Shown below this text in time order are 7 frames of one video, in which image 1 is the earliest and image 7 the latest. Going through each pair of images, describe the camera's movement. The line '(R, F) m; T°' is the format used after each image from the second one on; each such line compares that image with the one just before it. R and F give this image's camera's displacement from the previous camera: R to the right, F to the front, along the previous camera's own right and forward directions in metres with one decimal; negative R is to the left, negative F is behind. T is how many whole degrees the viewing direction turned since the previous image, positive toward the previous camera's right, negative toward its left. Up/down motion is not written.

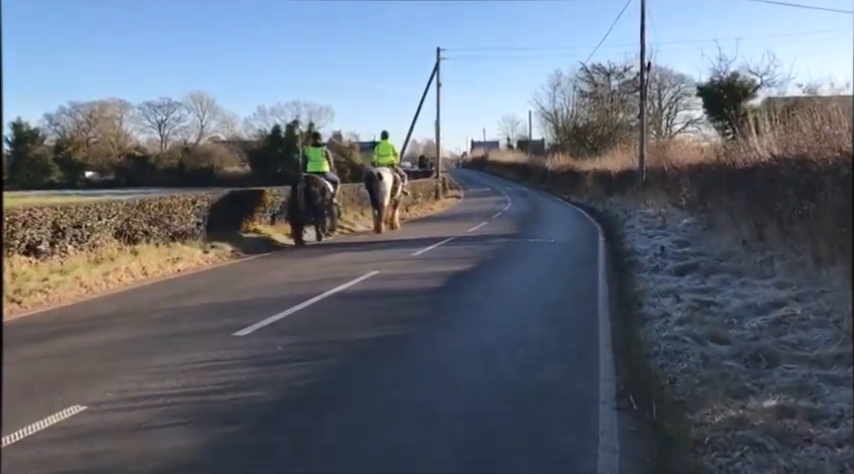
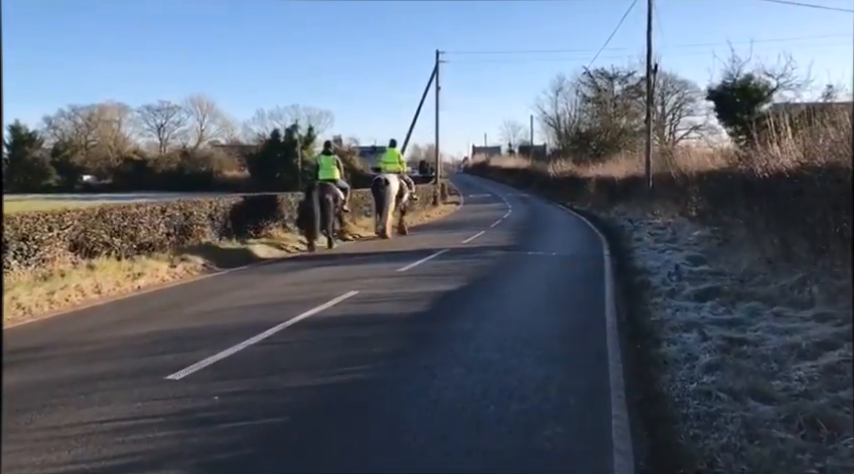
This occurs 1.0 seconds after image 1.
(+0.2, +1.4) m; 0°
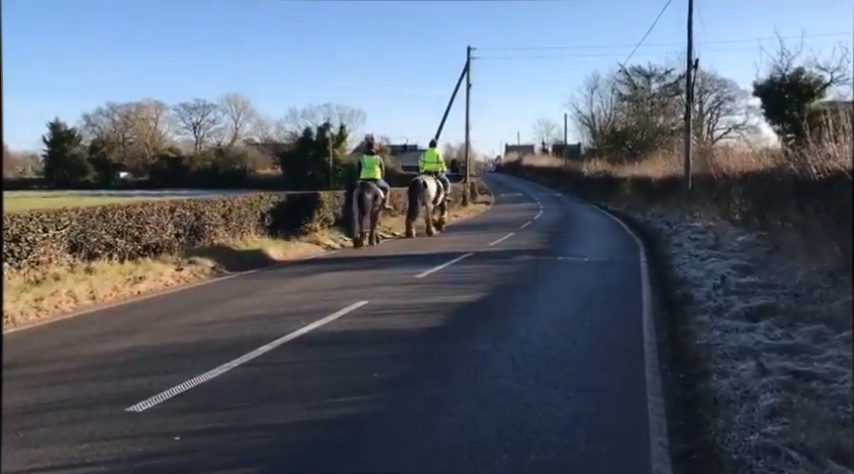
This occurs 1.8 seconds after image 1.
(+0.2, +1.0) m; -2°
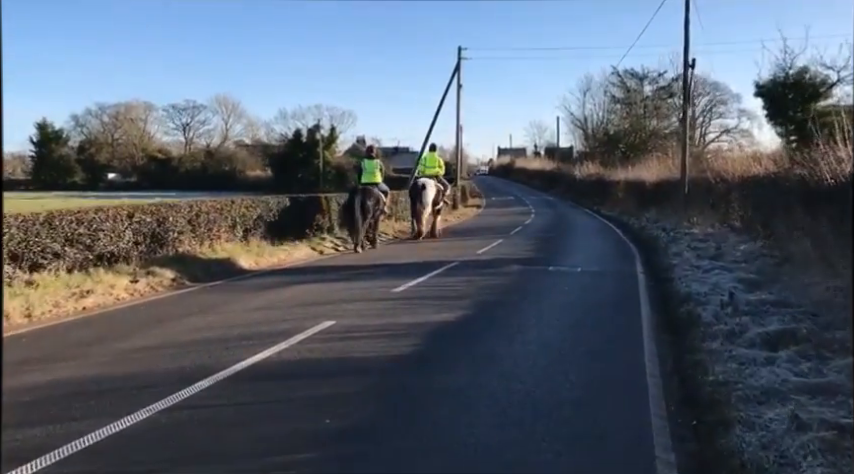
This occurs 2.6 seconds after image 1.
(+0.2, +1.1) m; +1°
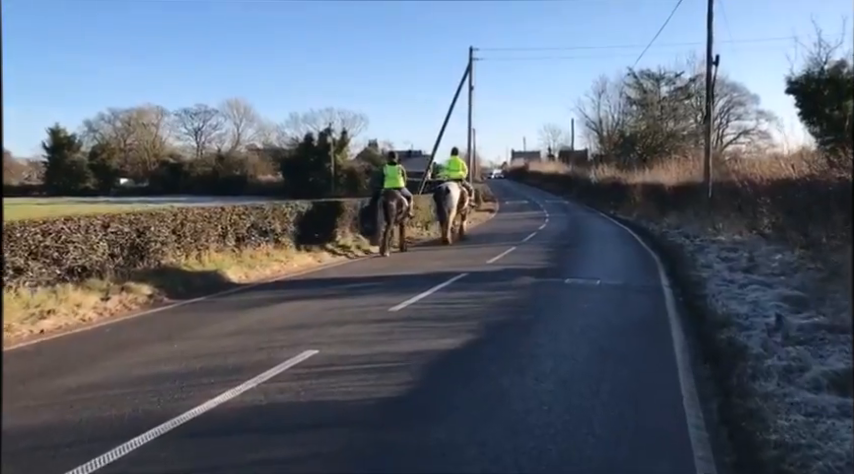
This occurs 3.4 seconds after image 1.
(+0.2, +1.3) m; -1°
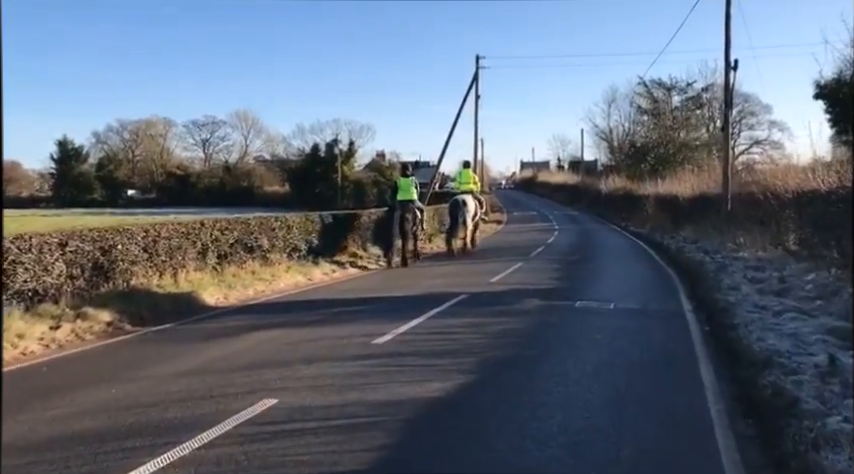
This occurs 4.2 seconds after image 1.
(+0.2, +1.3) m; -1°
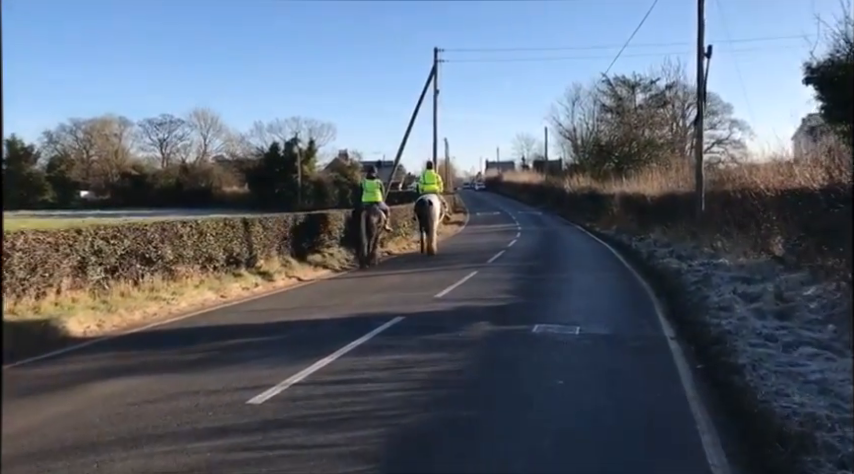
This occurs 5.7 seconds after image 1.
(+0.6, +2.5) m; +2°
